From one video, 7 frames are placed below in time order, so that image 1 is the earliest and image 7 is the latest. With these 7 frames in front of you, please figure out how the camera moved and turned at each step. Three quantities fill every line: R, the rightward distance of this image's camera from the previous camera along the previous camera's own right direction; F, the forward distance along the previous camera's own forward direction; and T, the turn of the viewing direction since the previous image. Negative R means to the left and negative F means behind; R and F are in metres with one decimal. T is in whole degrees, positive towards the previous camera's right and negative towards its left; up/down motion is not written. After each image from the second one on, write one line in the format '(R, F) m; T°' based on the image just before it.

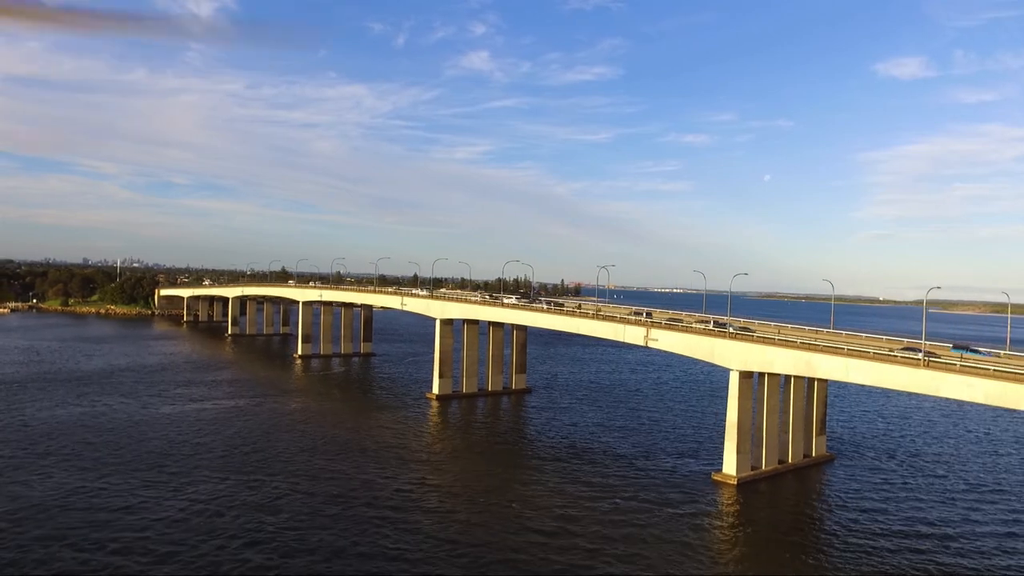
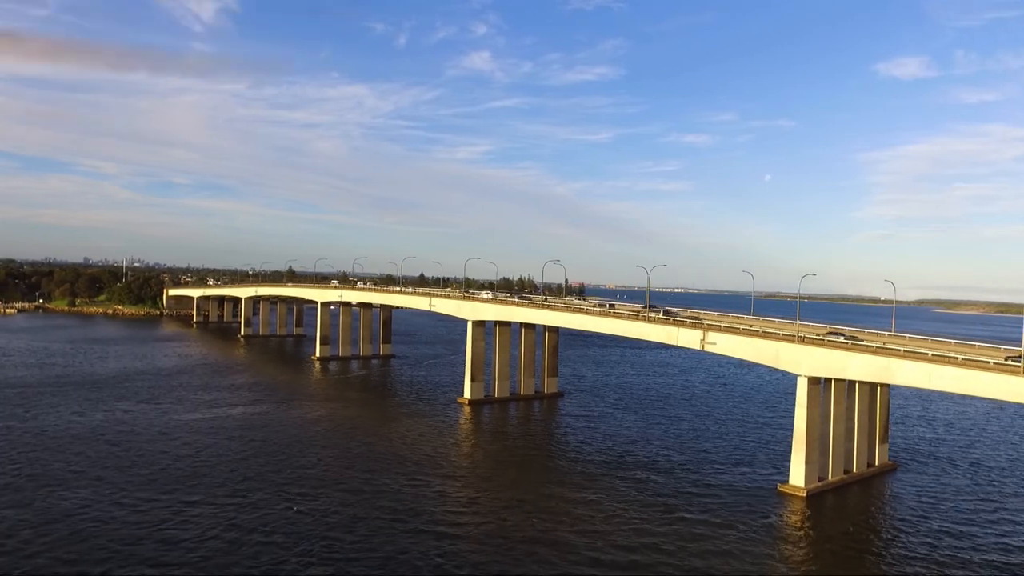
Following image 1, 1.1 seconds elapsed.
(-2.4, +2.1) m; 0°
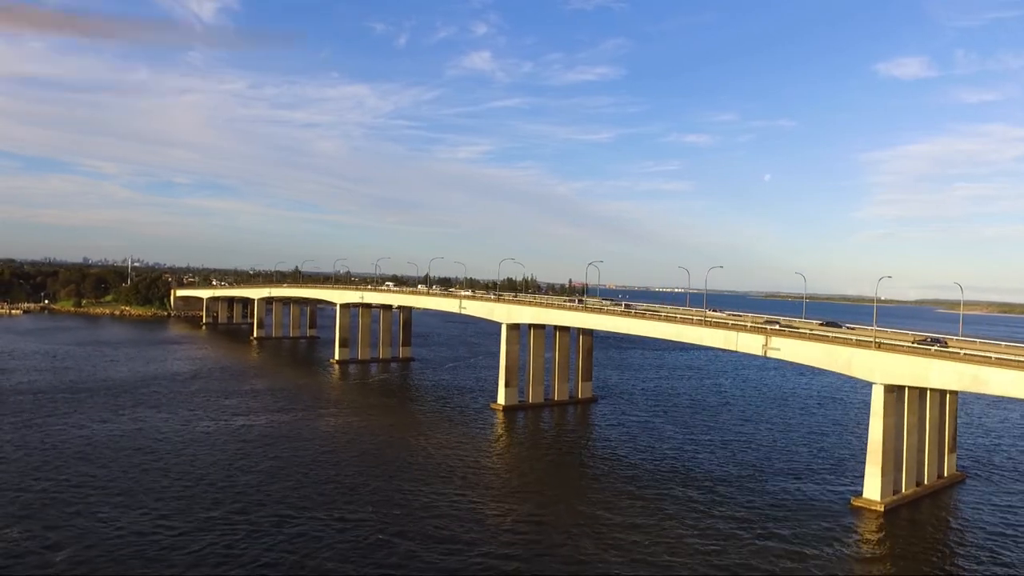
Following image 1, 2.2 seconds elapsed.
(-2.3, +2.1) m; 0°
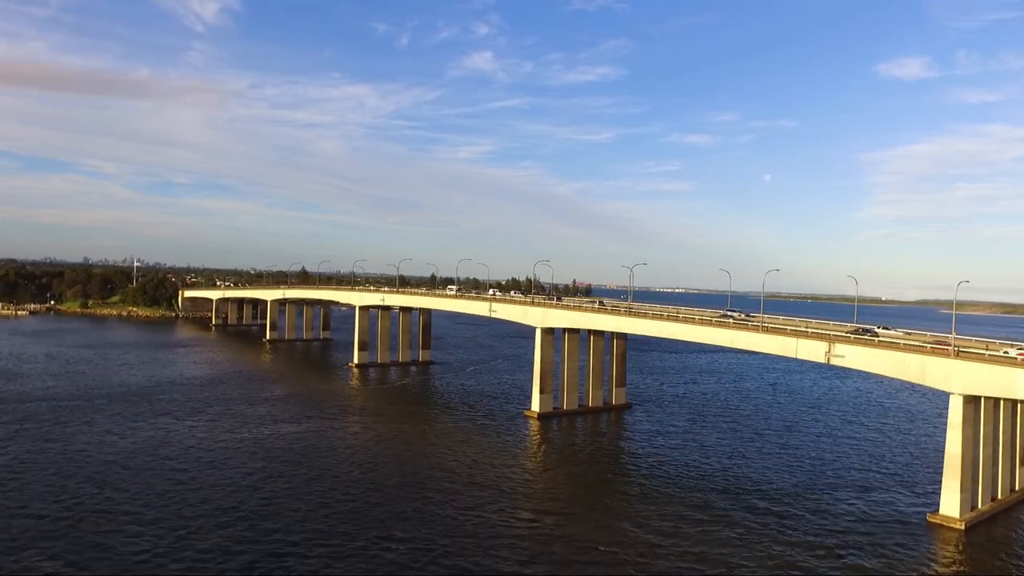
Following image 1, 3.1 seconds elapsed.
(-2.2, +1.8) m; 0°
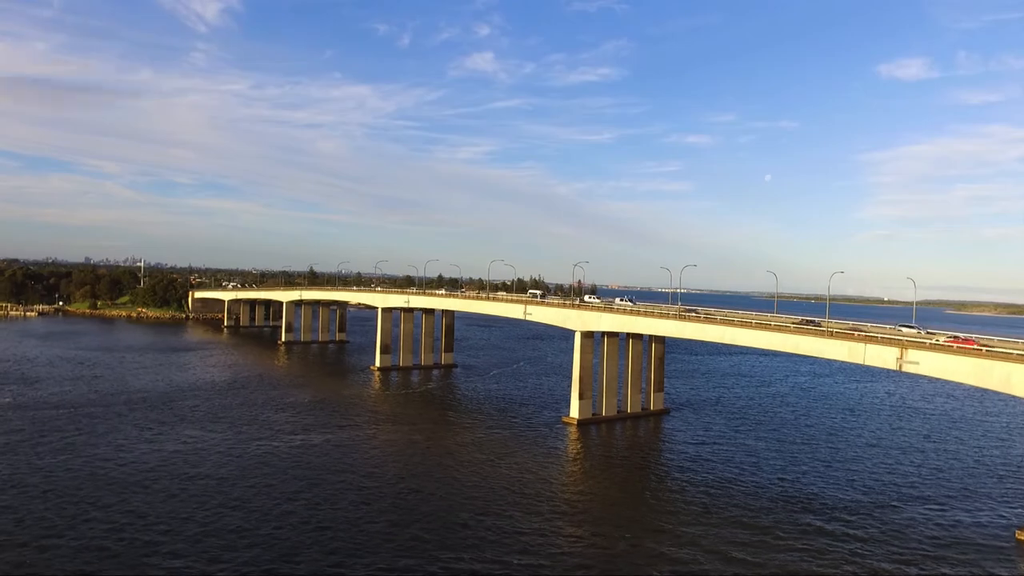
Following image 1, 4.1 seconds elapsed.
(-2.3, +1.6) m; 0°
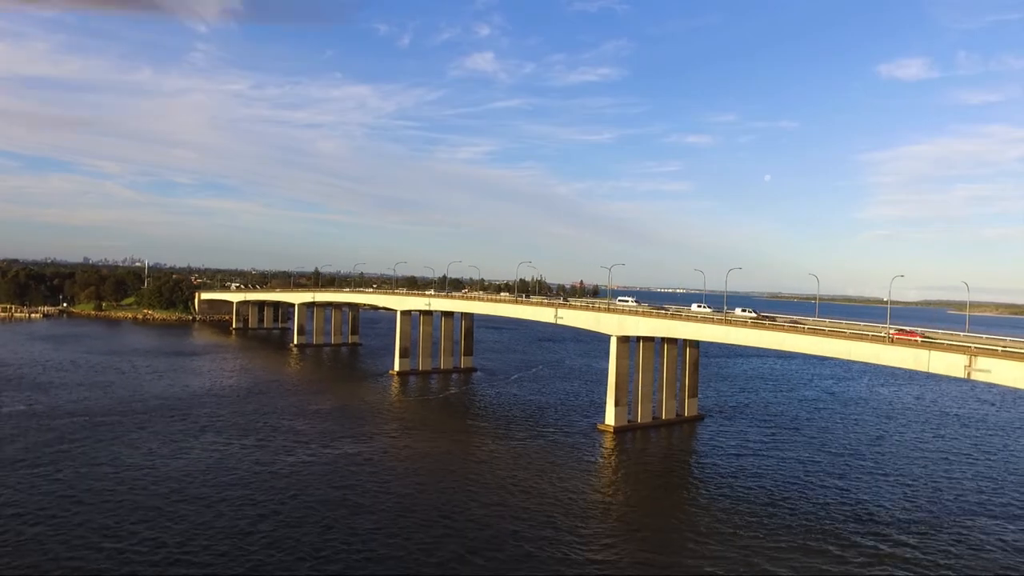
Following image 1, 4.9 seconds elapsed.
(-1.9, +1.5) m; 0°
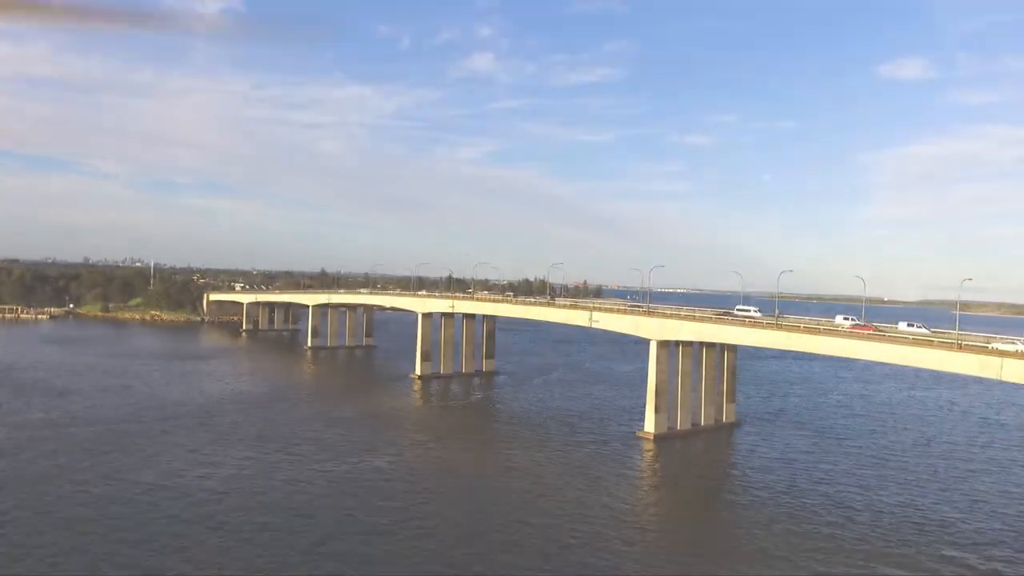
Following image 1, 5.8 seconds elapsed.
(-2.0, +1.5) m; 0°
